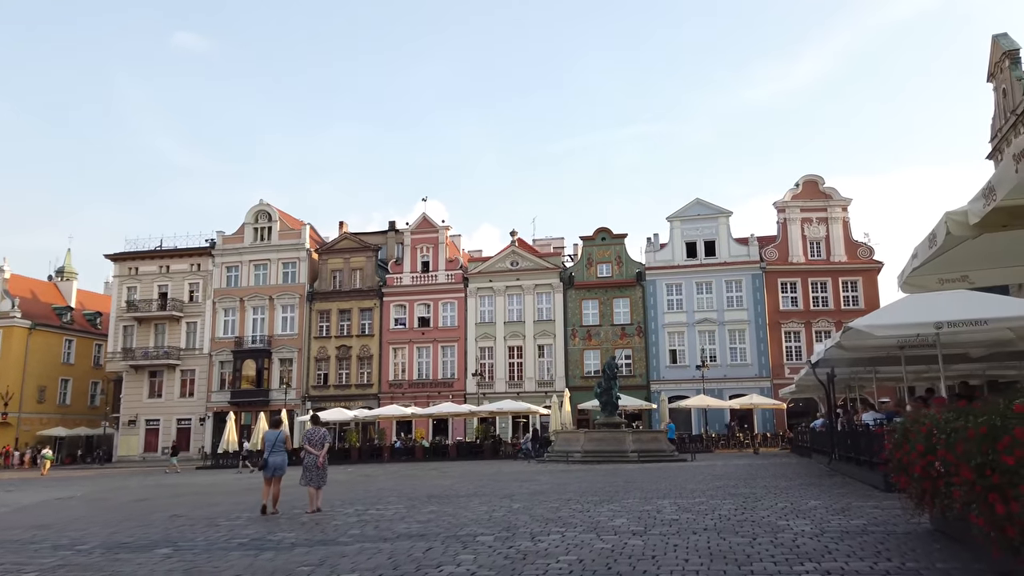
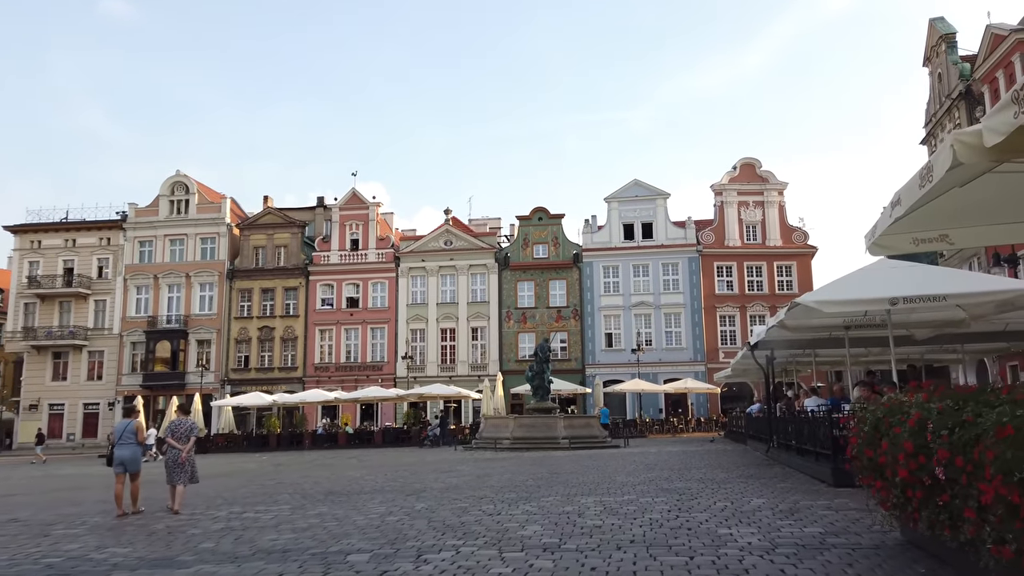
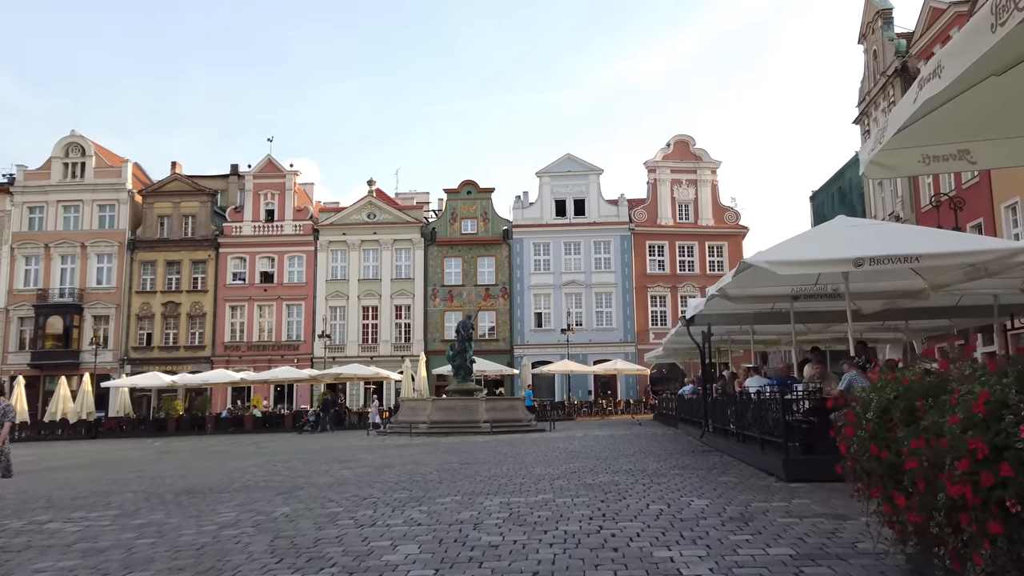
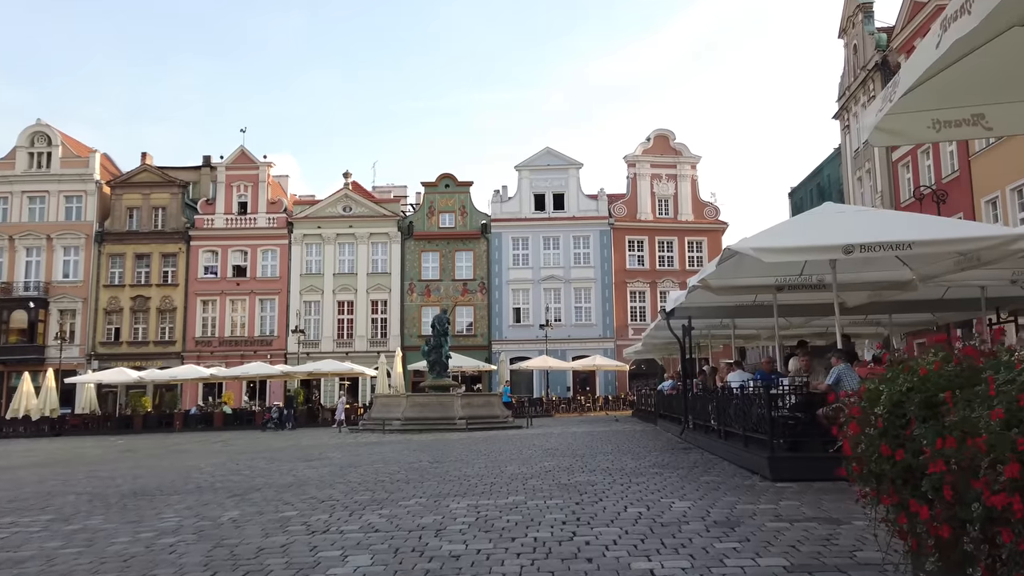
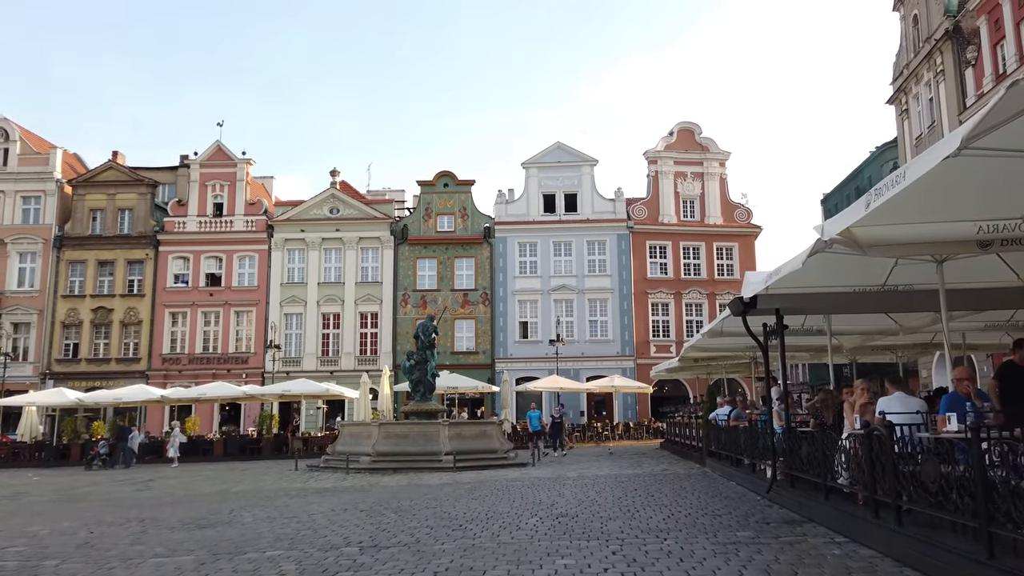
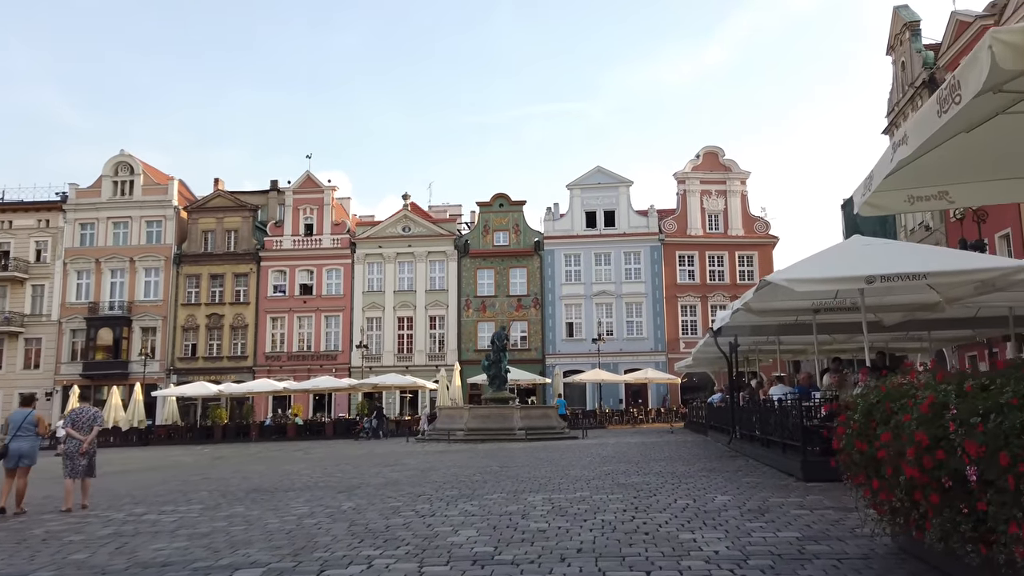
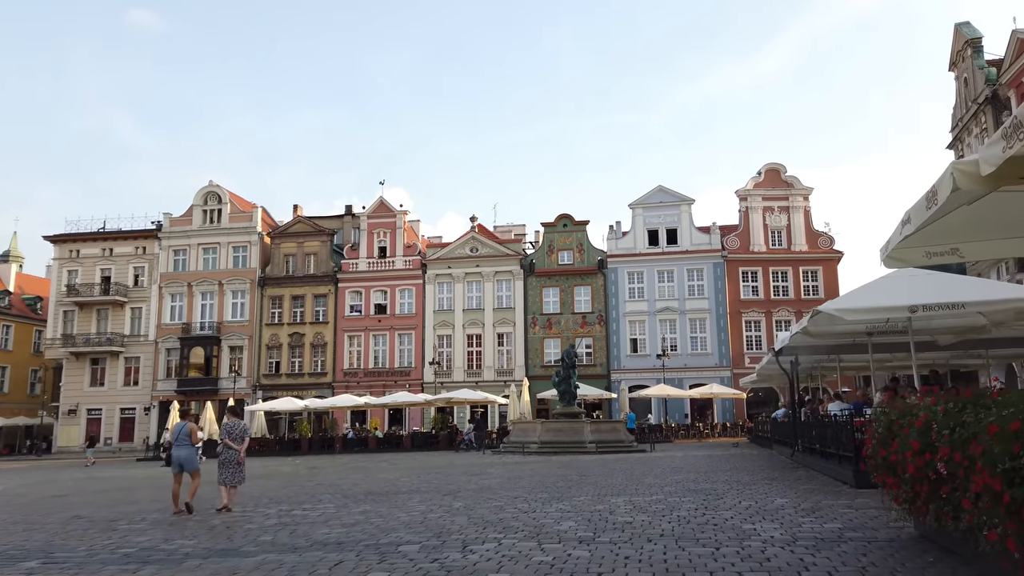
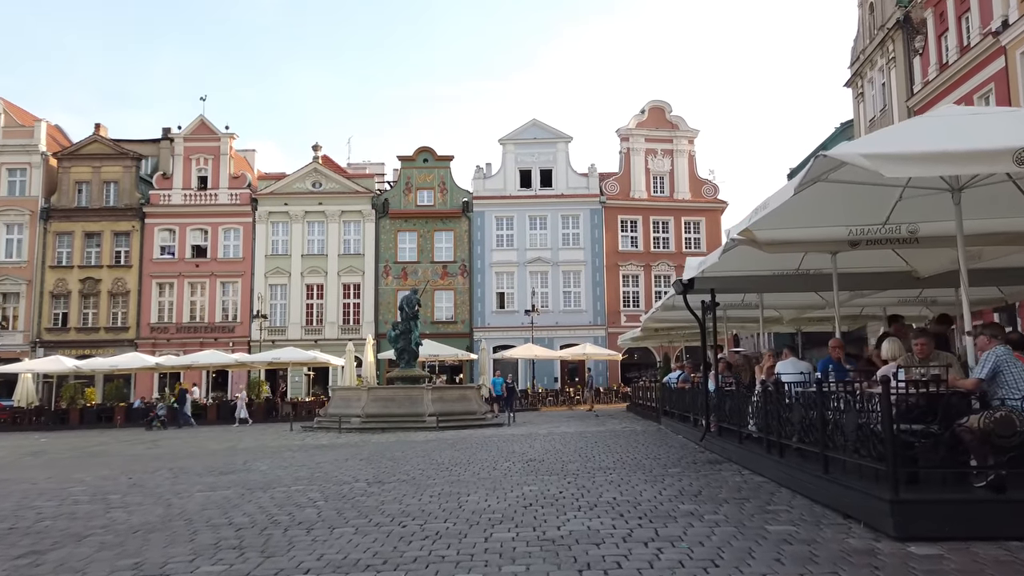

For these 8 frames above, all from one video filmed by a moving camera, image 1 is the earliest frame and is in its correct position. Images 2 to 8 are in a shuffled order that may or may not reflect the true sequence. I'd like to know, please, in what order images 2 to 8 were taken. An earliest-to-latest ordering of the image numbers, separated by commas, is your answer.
7, 2, 6, 3, 4, 8, 5
